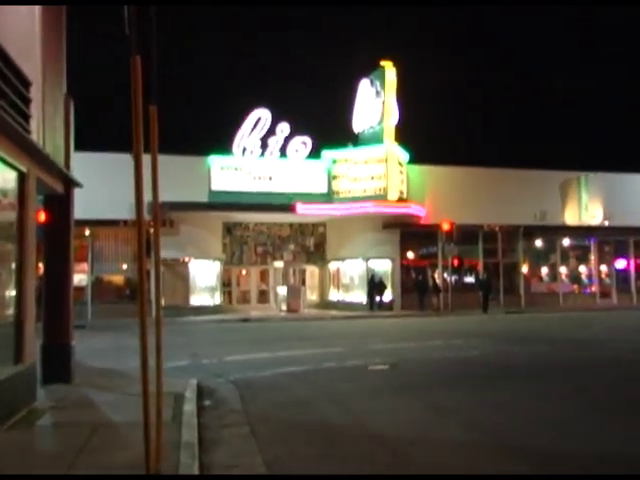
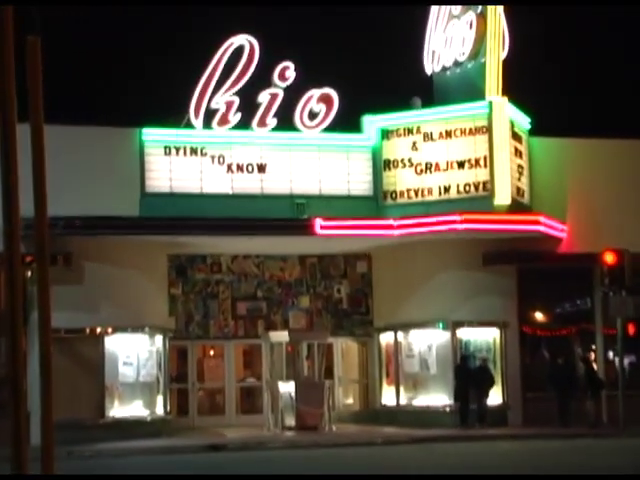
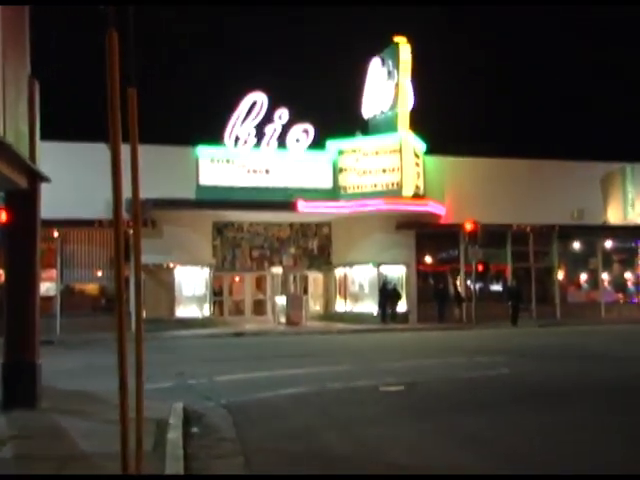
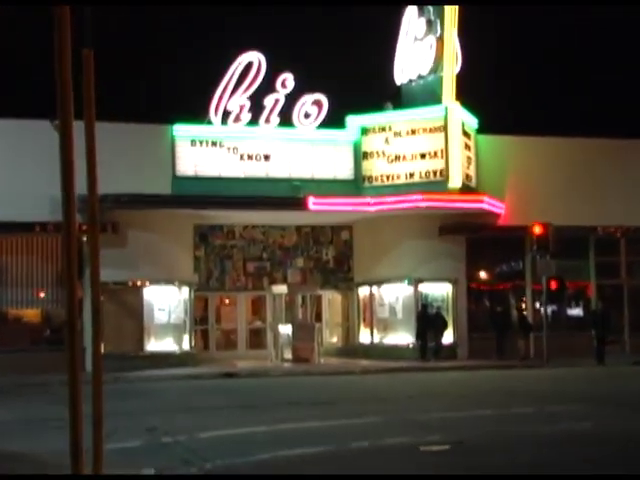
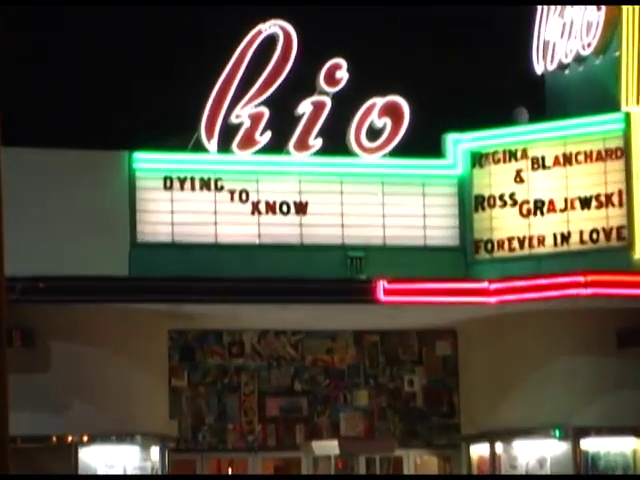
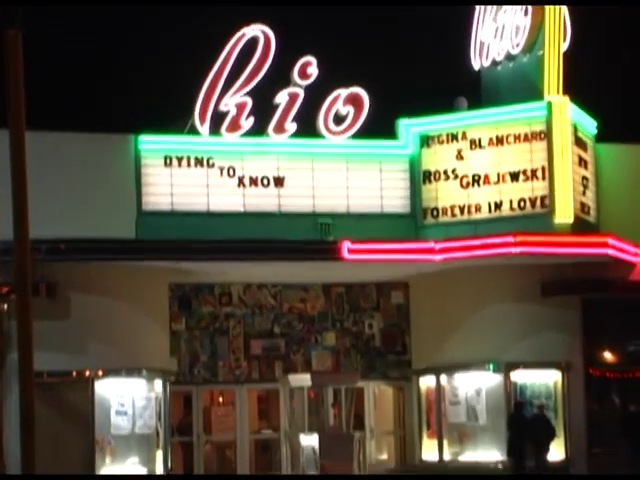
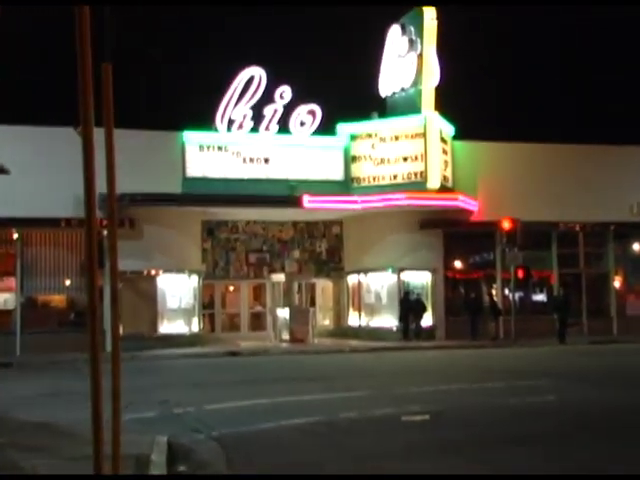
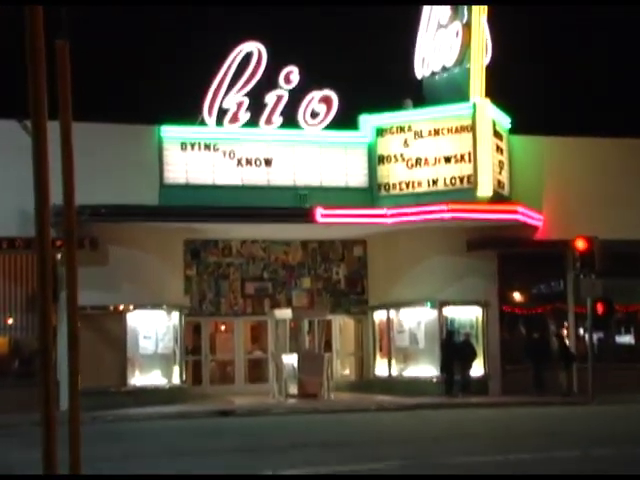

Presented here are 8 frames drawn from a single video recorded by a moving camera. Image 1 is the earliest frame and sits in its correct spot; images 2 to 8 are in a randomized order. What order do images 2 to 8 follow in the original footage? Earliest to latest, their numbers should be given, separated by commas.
3, 7, 4, 8, 2, 6, 5
